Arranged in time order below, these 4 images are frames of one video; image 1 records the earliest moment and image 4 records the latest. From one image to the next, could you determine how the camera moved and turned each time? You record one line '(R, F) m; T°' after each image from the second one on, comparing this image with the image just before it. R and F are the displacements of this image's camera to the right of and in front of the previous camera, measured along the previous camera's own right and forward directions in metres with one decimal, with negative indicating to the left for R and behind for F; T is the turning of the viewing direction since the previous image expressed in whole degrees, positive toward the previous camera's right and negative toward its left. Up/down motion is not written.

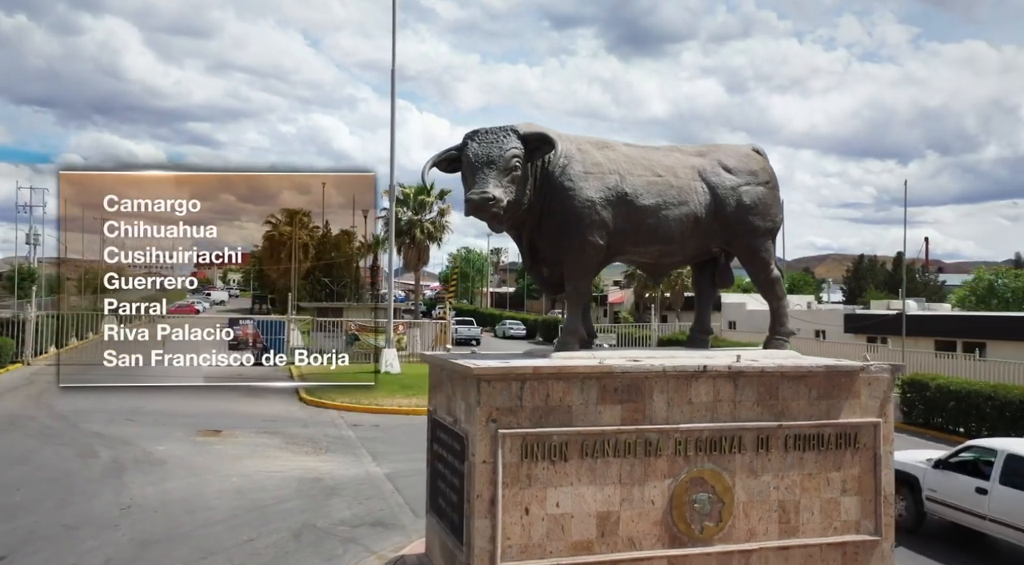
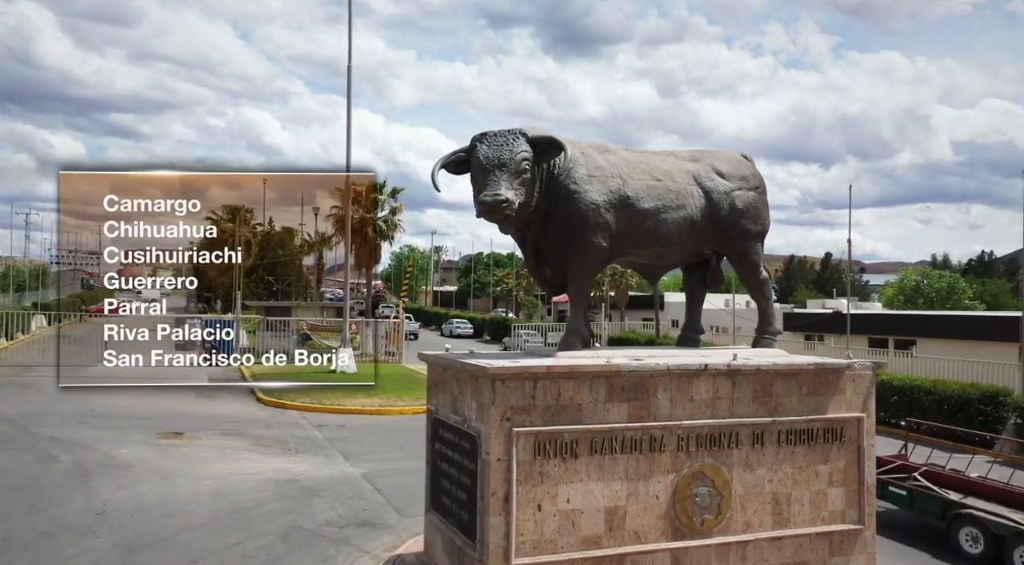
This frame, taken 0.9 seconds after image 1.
(-0.7, -0.1) m; +5°
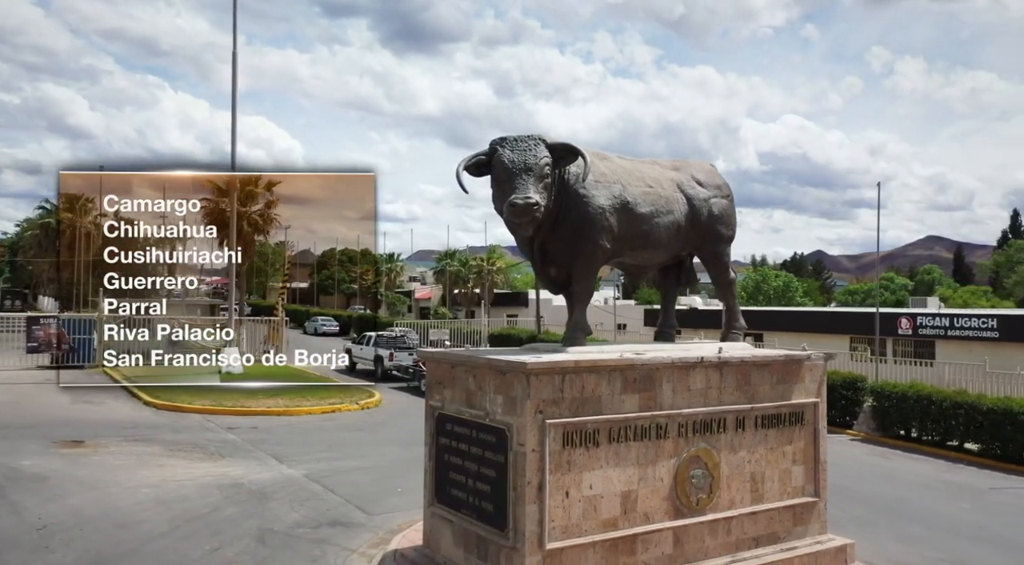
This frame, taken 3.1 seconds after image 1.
(-1.8, -0.1) m; +12°
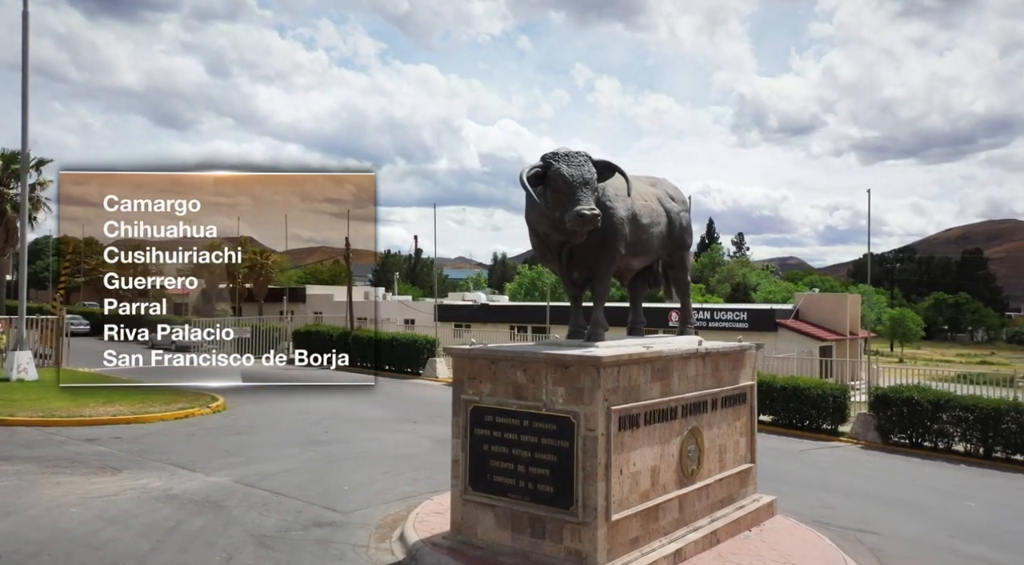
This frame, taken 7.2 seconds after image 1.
(-3.5, 0.0) m; +21°
